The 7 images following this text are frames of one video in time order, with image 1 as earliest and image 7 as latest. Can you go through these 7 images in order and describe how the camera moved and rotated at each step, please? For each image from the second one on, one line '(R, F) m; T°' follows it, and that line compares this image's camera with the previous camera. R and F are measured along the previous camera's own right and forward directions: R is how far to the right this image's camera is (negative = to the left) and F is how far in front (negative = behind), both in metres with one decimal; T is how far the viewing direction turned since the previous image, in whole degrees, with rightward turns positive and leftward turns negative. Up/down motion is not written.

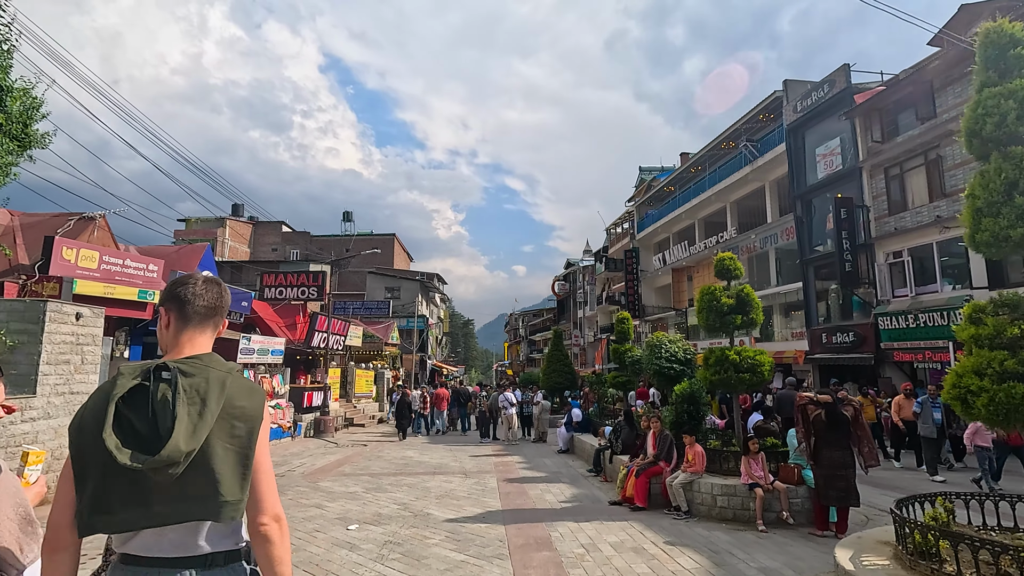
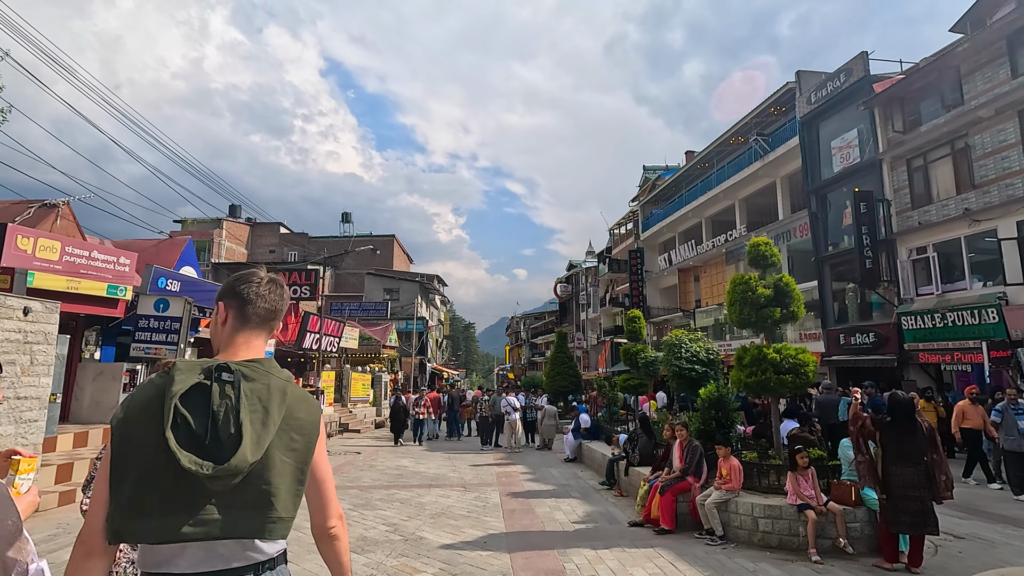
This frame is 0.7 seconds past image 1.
(-0.1, +1.0) m; 0°
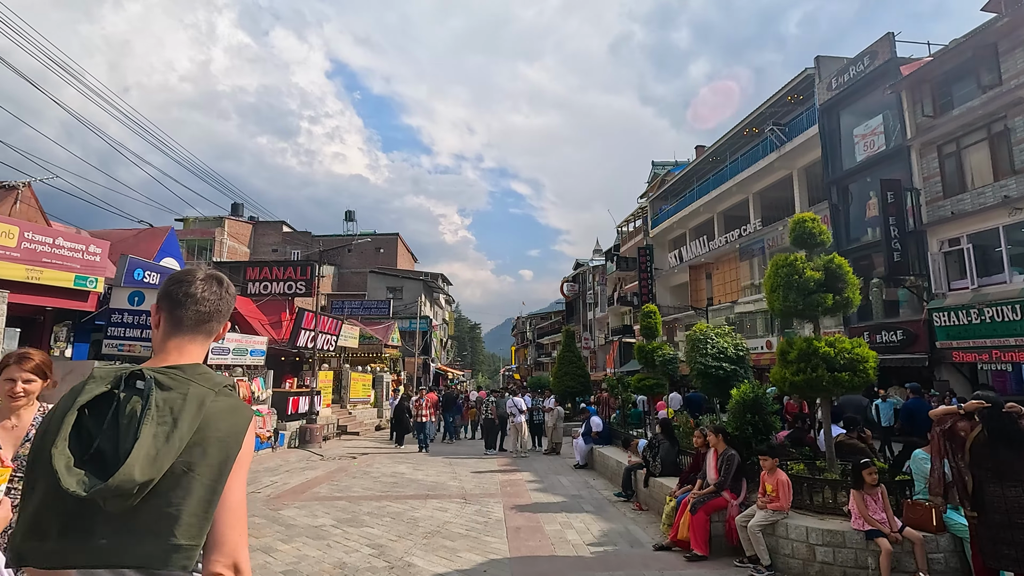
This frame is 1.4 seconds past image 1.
(0.0, +1.0) m; -1°
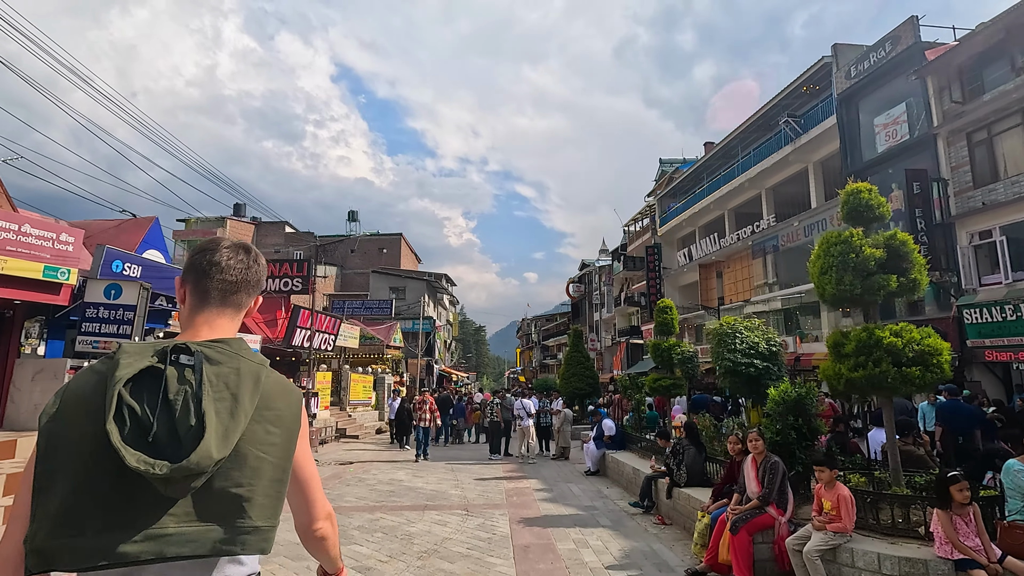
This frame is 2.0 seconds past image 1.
(0.0, +0.8) m; -1°
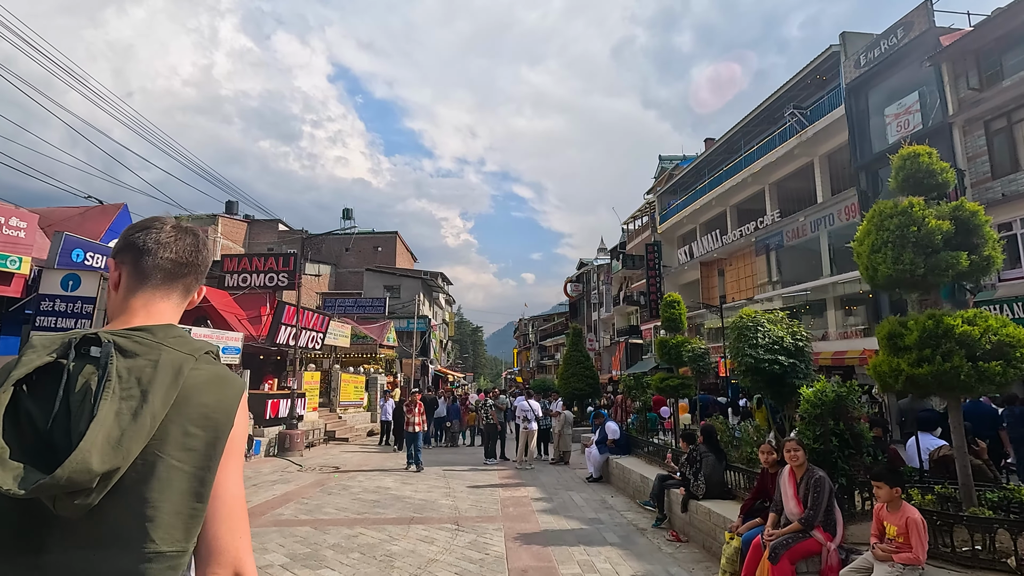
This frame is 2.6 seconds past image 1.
(0.0, +0.8) m; 0°
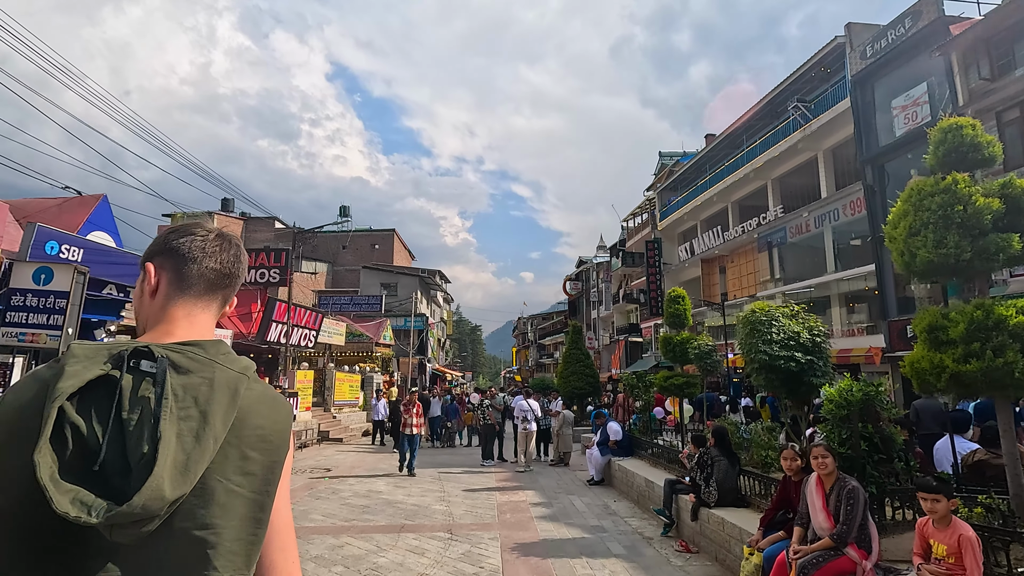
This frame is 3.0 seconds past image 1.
(0.0, +0.5) m; 0°
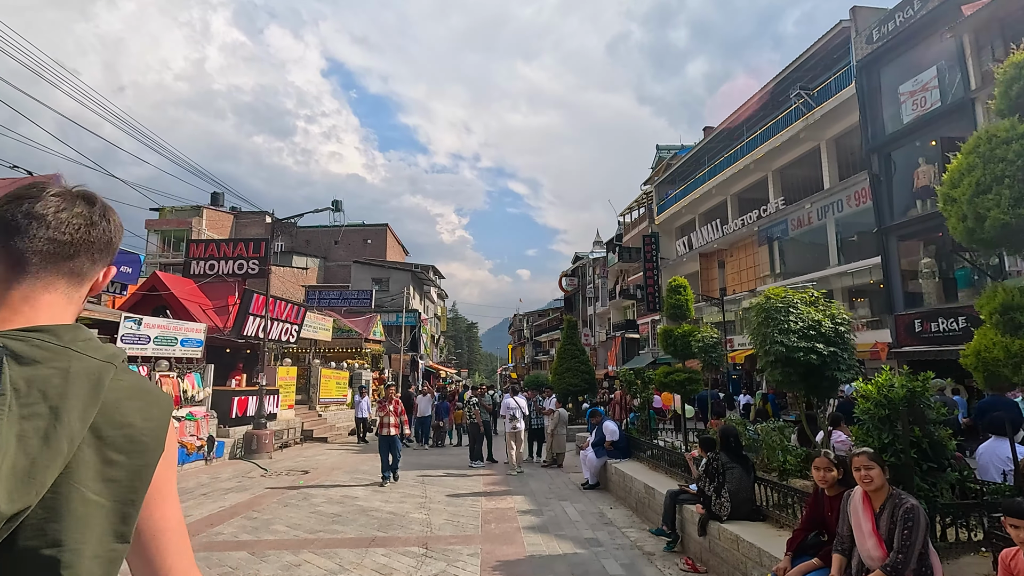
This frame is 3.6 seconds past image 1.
(+0.1, +0.8) m; 0°
